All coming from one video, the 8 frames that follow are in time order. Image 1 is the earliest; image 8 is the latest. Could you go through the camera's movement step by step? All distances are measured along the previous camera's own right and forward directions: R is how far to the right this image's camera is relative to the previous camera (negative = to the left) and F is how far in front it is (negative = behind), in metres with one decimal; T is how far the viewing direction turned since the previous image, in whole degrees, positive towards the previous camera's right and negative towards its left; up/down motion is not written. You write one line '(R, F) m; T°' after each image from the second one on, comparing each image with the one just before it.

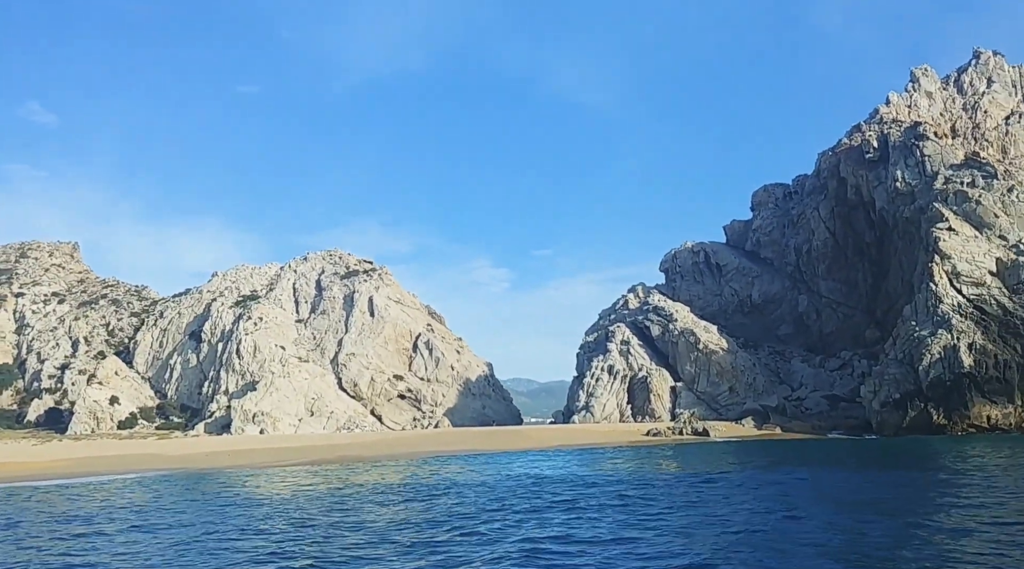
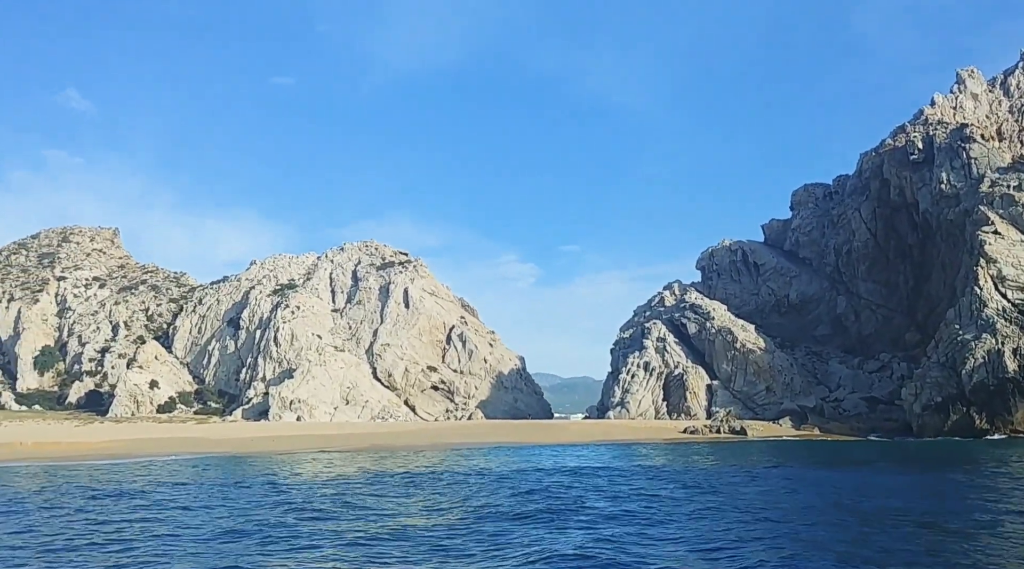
(-0.7, -0.3) m; -2°
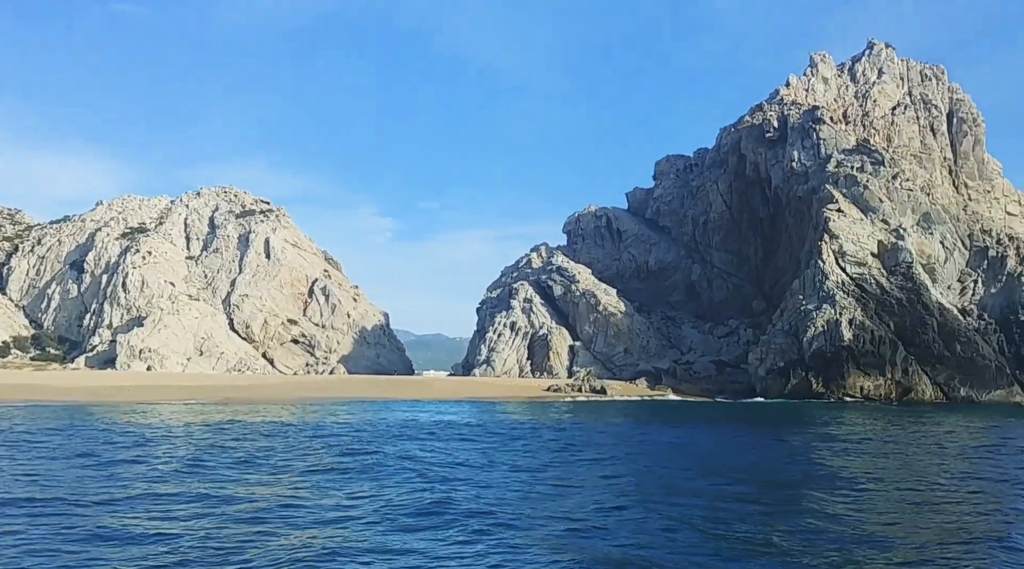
(-0.7, +0.1) m; +10°
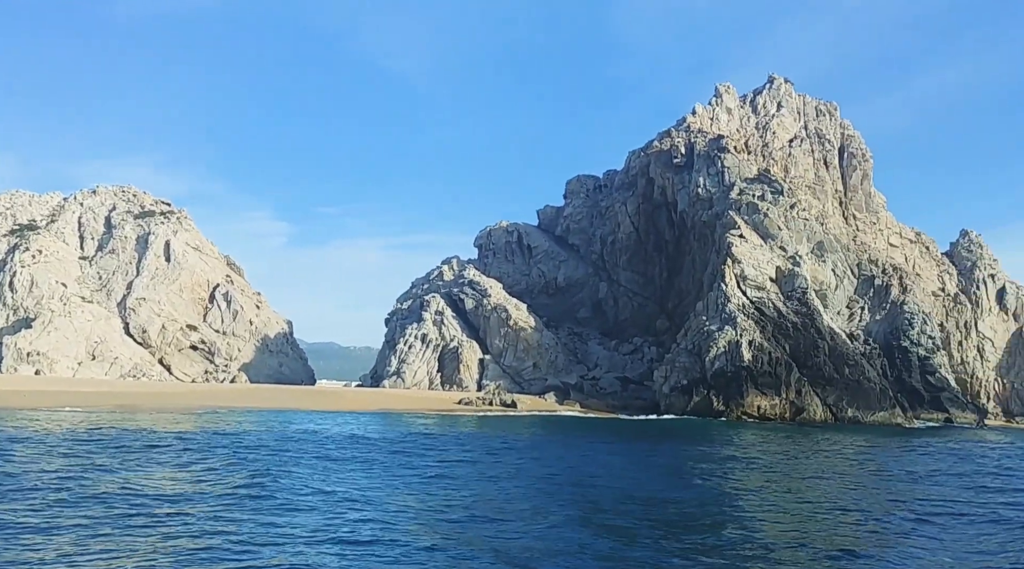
(-0.9, -0.4) m; +7°
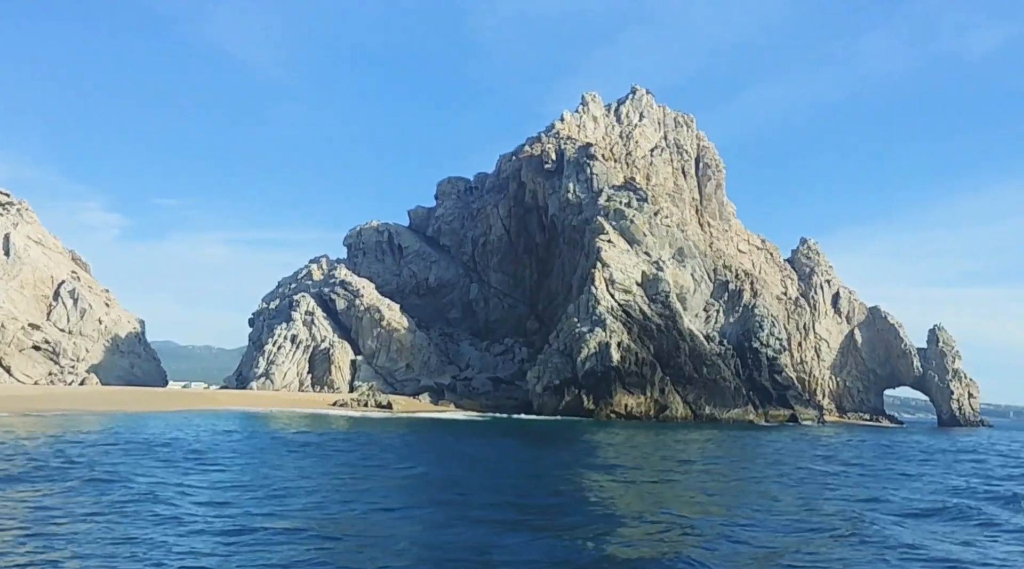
(-1.1, -0.4) m; +10°
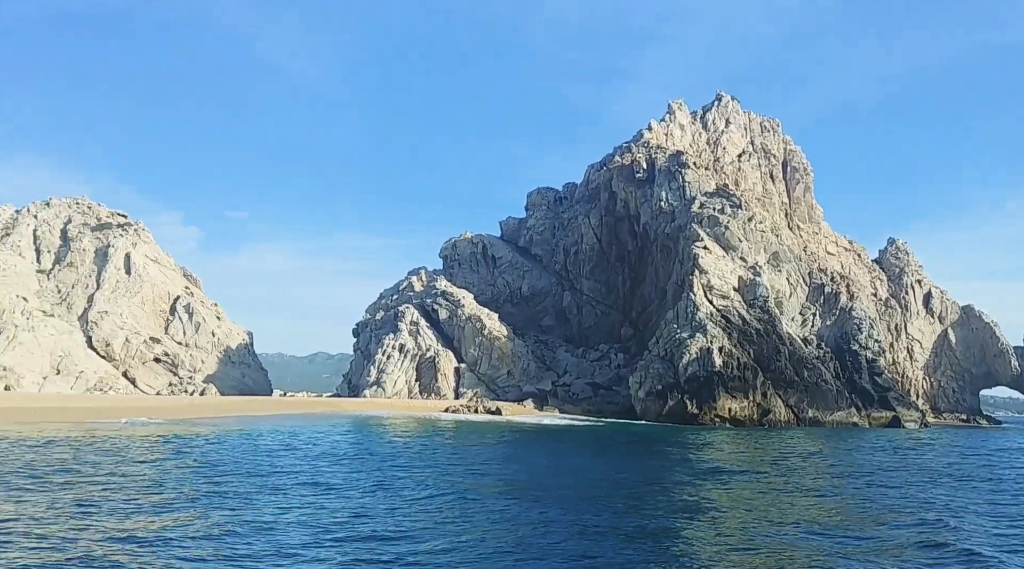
(-2.1, -2.1) m; -5°
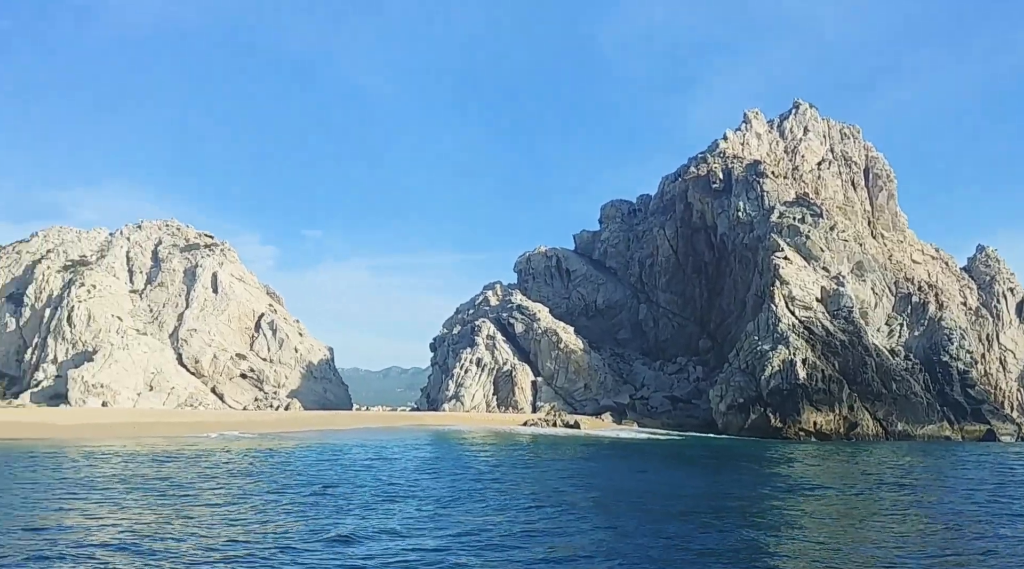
(-0.4, -0.2) m; -5°
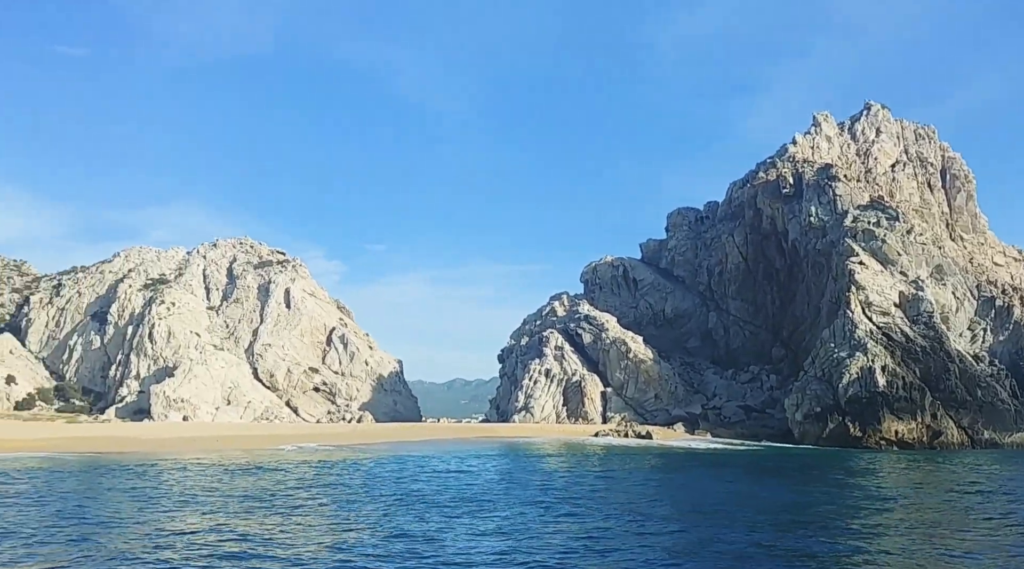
(-0.3, -0.1) m; -4°
